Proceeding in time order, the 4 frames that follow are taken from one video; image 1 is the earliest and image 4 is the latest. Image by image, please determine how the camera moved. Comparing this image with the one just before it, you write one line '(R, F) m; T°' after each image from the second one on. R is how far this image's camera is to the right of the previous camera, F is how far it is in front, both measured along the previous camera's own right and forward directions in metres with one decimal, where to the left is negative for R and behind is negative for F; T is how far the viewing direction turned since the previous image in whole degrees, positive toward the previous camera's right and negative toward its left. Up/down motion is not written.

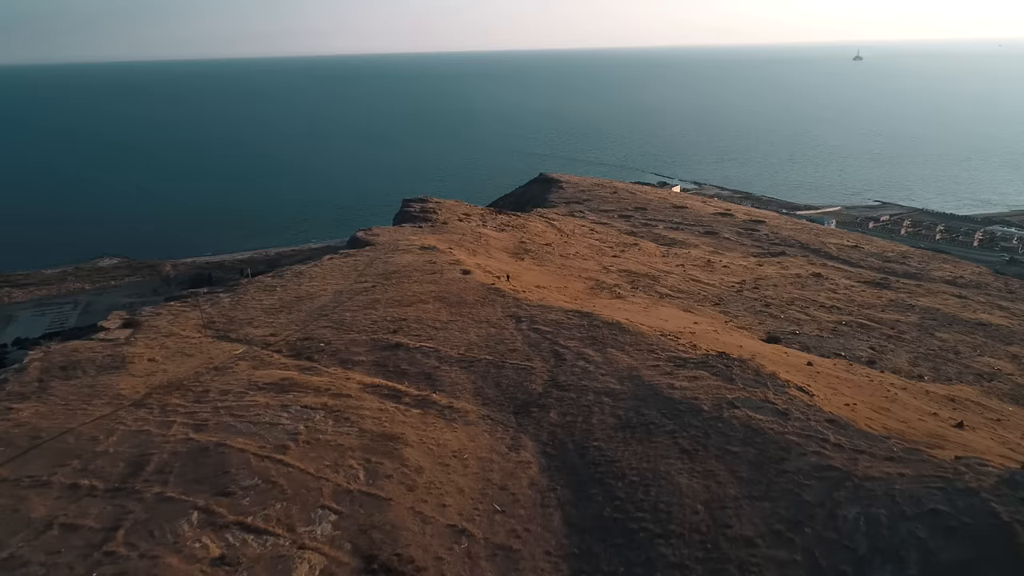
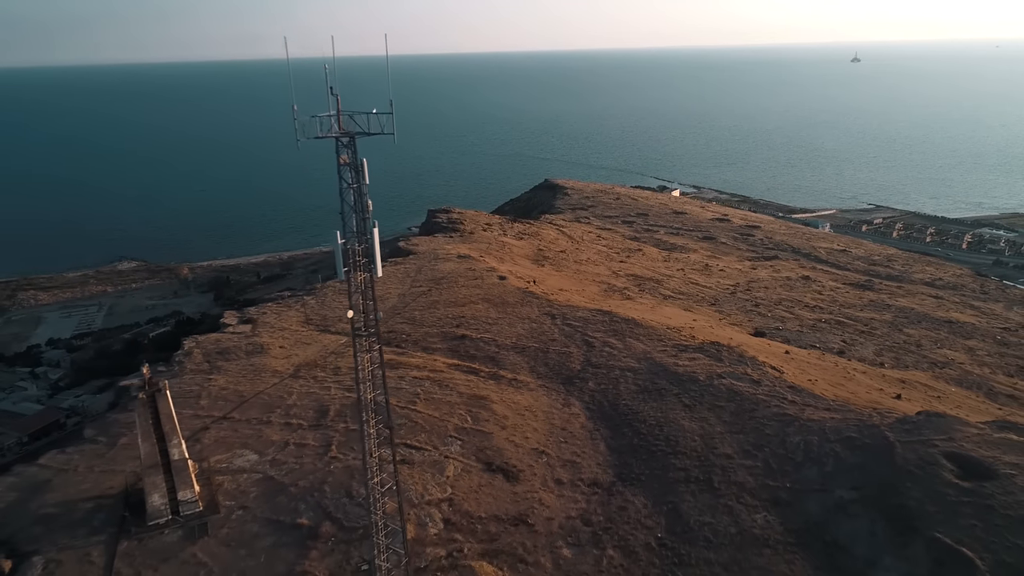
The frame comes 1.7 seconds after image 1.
(-0.9, -4.2) m; 0°
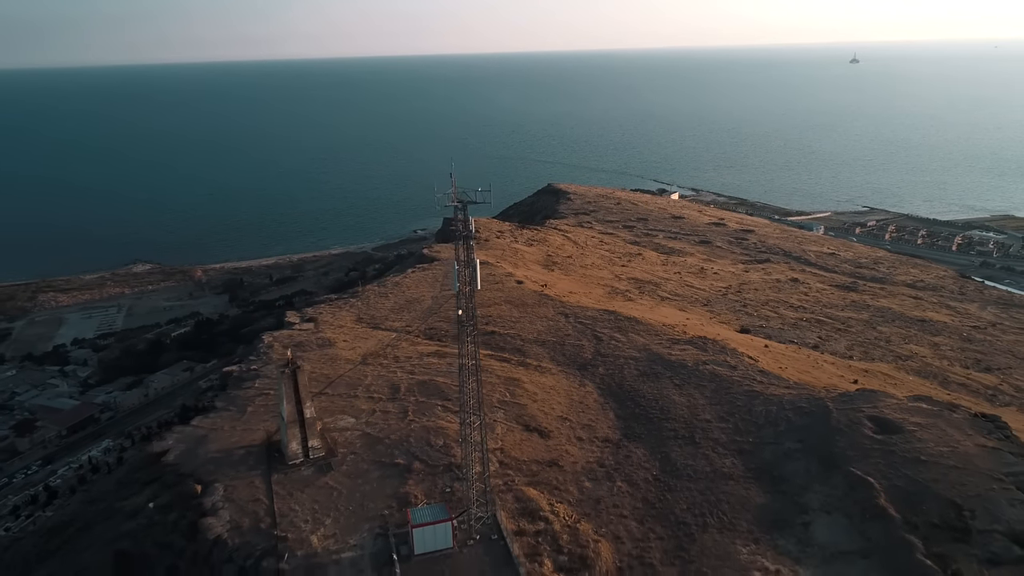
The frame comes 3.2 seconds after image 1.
(-0.6, -3.7) m; 0°
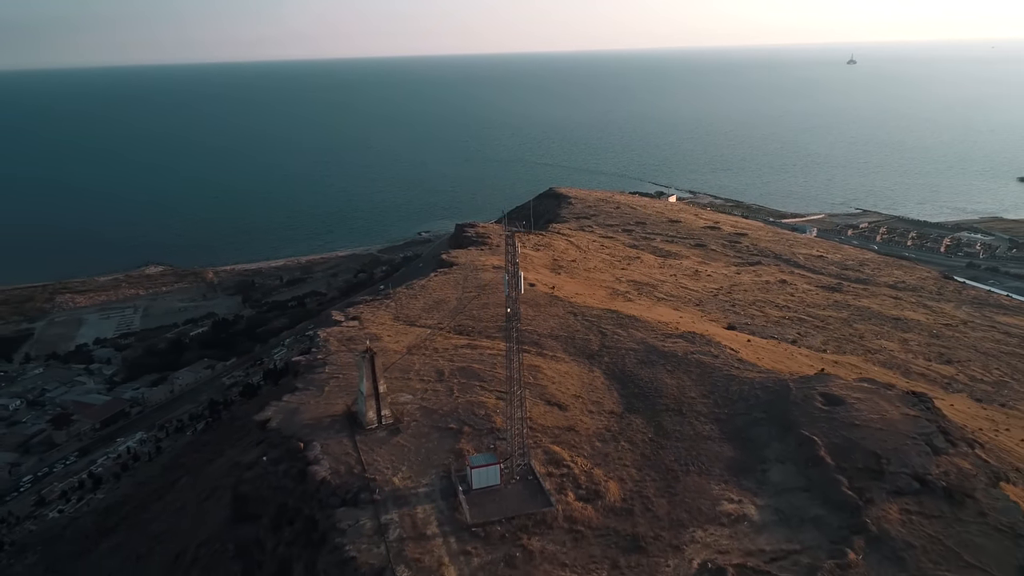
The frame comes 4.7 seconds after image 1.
(-0.6, -3.8) m; 0°
